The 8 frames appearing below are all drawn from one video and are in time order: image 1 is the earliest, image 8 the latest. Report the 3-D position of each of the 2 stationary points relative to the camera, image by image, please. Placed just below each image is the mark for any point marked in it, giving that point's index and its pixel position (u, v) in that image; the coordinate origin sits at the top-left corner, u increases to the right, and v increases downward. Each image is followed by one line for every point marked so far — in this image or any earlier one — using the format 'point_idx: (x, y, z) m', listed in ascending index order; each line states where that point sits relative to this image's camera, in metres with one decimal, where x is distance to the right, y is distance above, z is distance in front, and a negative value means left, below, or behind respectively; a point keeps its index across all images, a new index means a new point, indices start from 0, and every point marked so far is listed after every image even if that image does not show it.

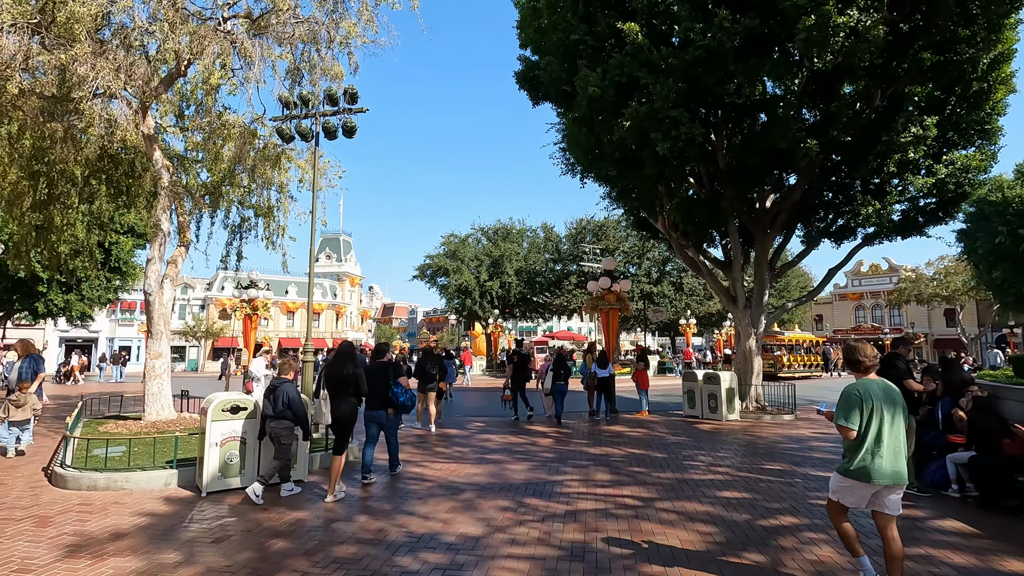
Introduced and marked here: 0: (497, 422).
0: (-0.3, -3.1, +12.2) m
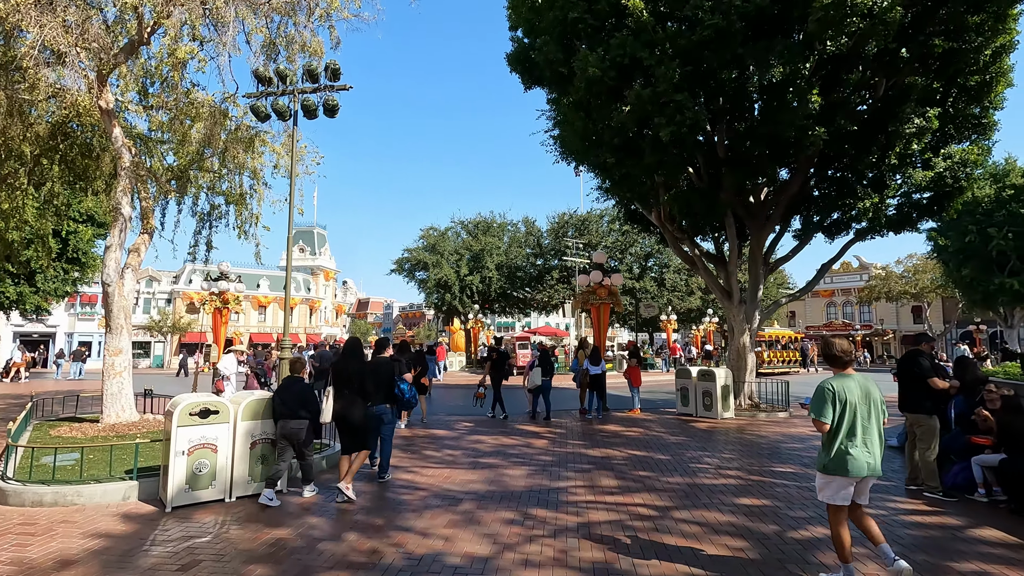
0: (-0.6, -2.9, +11.7) m
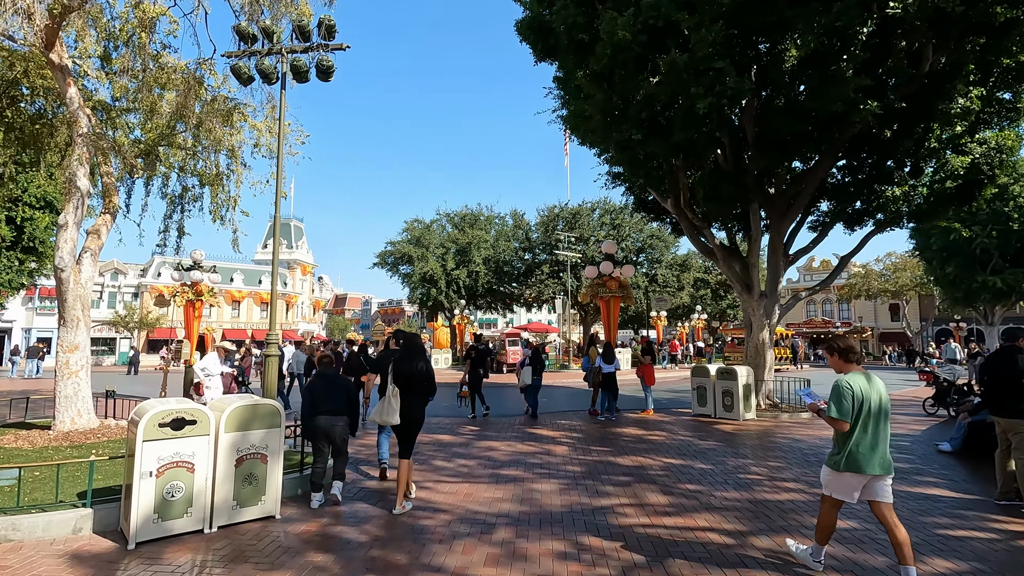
0: (-0.4, -2.7, +10.7) m
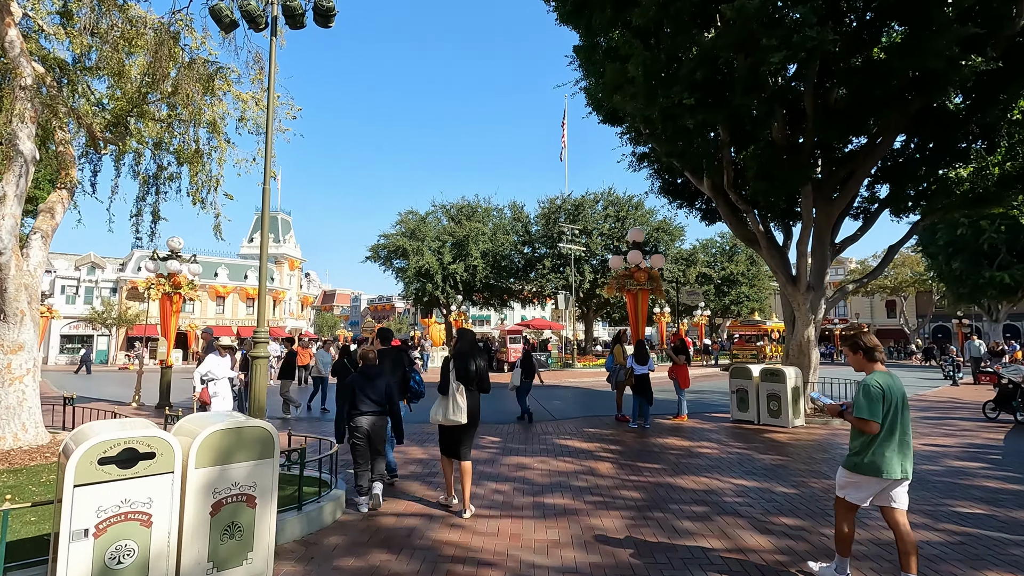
0: (0.0, -2.5, +9.5) m
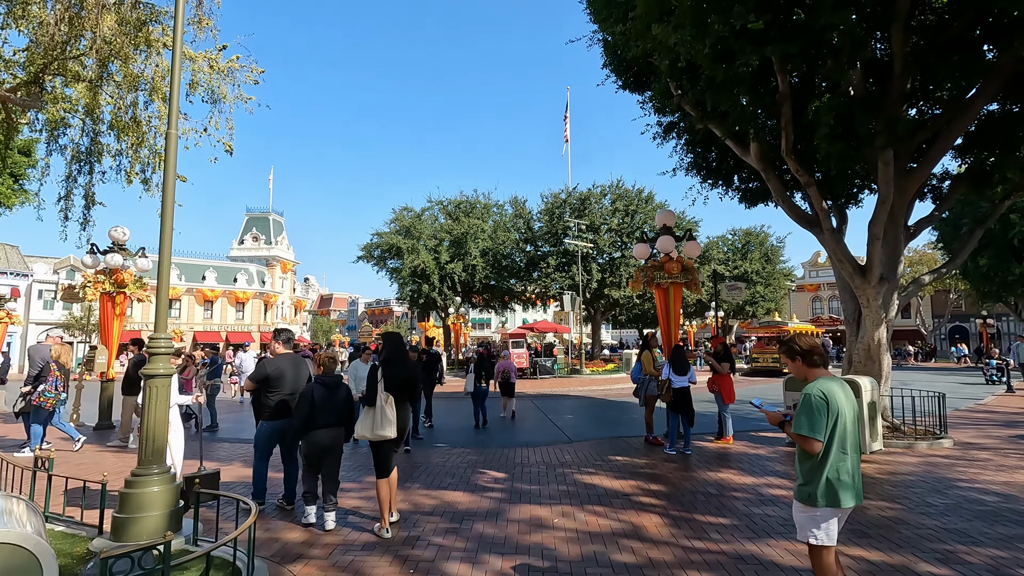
0: (+0.1, -2.4, +7.5) m
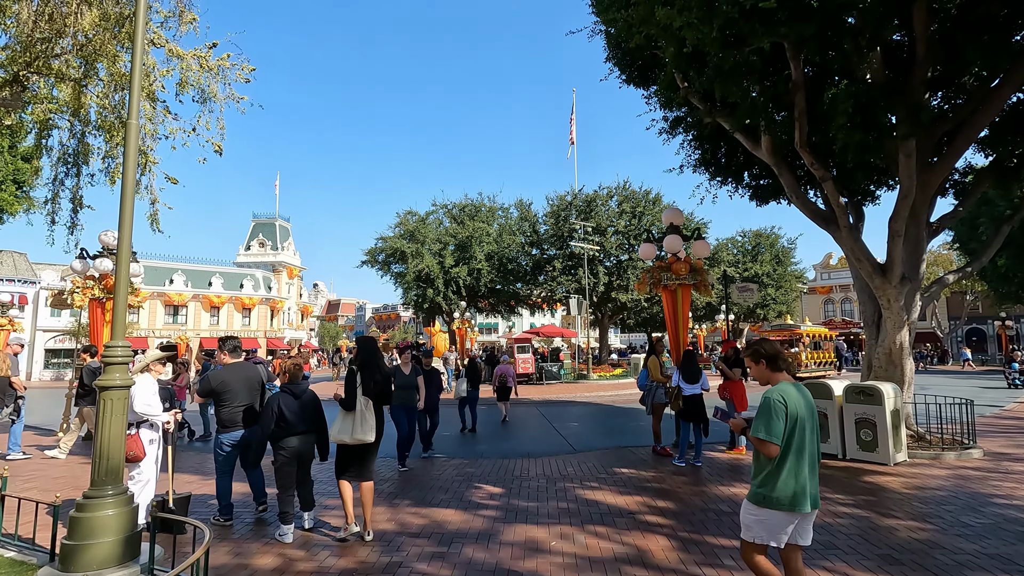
0: (+0.1, -2.5, +7.1) m
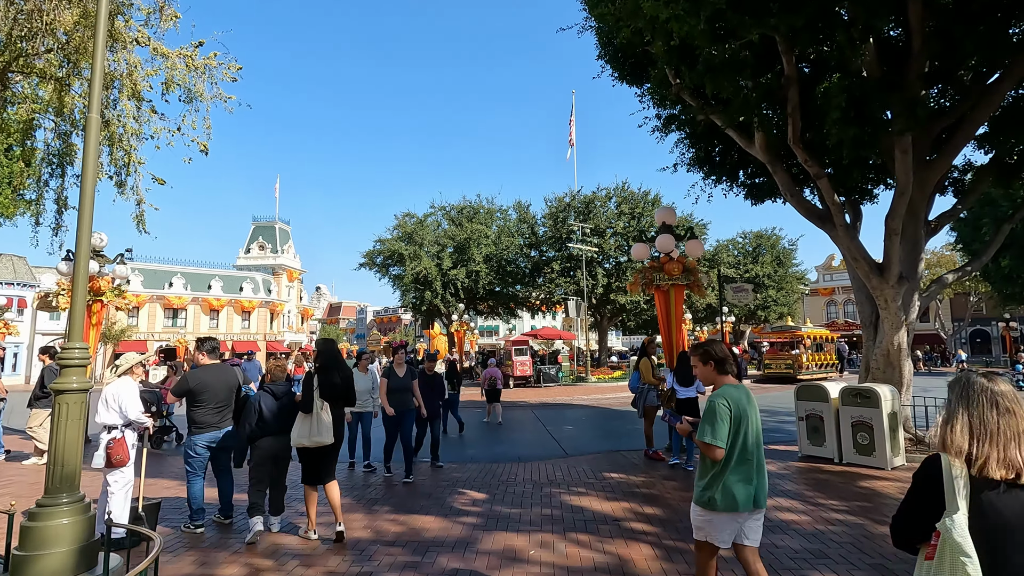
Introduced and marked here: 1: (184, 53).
0: (-0.1, -2.5, +6.9) m
1: (-5.6, +4.0, +9.1) m
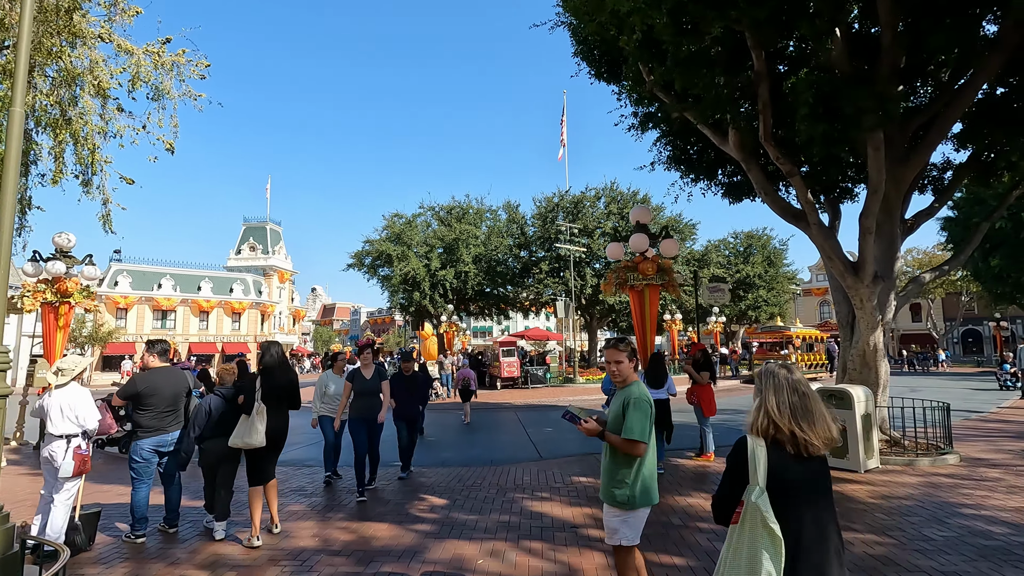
0: (-0.5, -2.5, +6.8) m
1: (-6.0, +4.0, +9.0) m
